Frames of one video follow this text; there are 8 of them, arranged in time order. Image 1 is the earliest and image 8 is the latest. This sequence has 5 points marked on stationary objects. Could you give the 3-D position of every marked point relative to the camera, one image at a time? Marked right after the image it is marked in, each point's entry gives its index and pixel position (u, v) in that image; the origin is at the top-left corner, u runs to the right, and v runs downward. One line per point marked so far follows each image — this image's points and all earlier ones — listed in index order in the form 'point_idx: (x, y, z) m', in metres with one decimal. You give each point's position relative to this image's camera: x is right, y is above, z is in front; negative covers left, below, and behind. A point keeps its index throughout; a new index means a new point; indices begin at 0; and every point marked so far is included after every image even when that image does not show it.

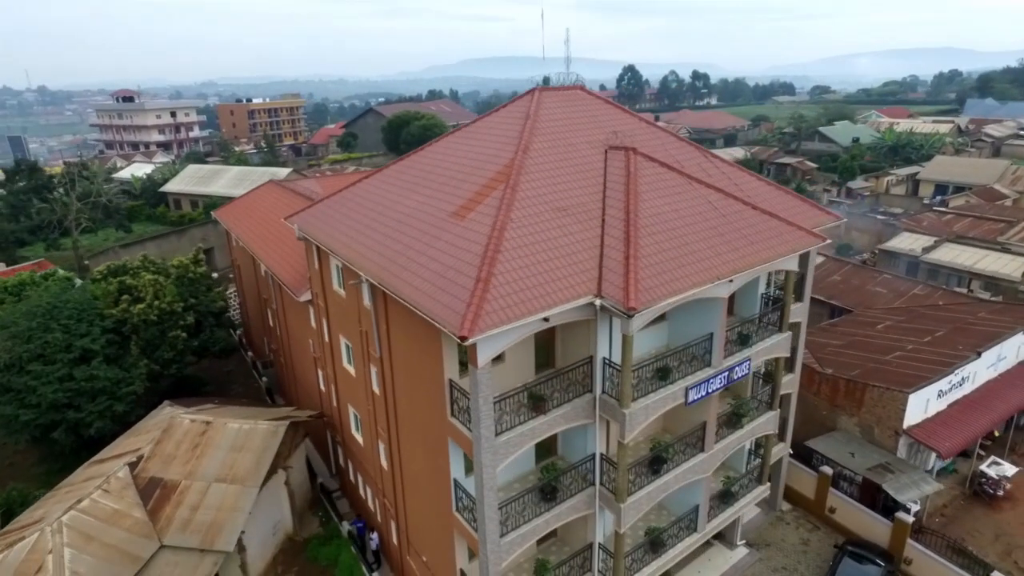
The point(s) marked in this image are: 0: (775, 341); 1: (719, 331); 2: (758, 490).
0: (+7.4, -1.5, +17.6) m
1: (+5.3, -1.1, +15.7) m
2: (+7.8, -6.4, +19.5) m
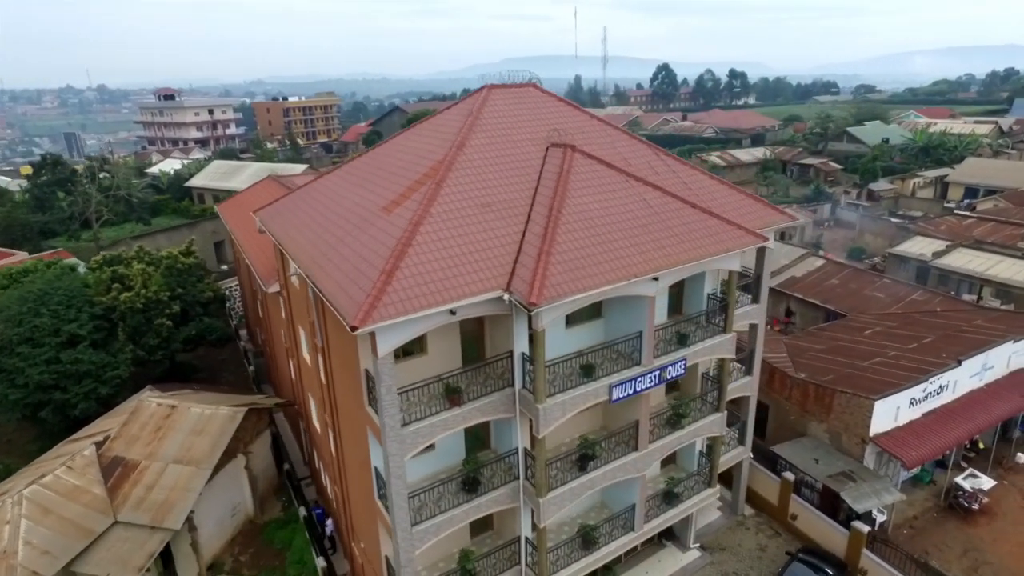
0: (+5.7, -1.5, +17.4) m
1: (+3.4, -1.1, +15.6) m
2: (+6.1, -6.4, +19.3) m
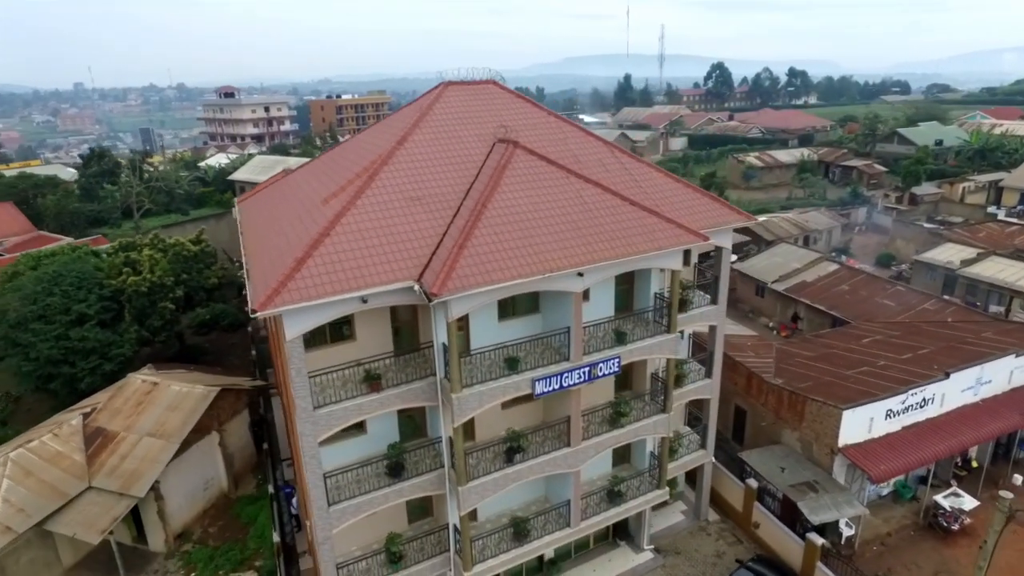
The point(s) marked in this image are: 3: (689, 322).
0: (+4.0, -1.5, +17.2) m
1: (+1.6, -1.0, +15.7) m
2: (+4.4, -6.4, +19.1) m
3: (+5.4, -1.1, +18.9) m
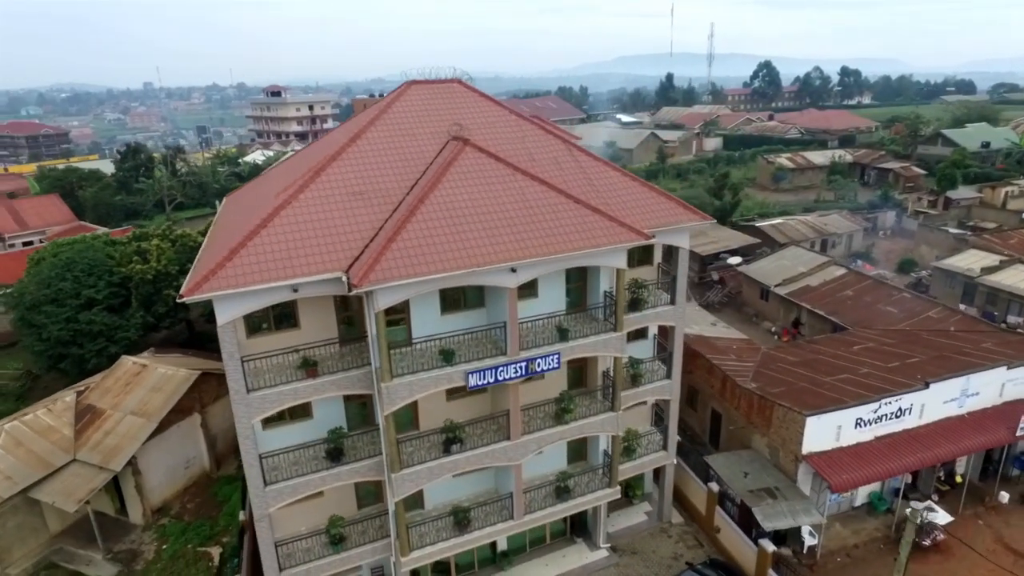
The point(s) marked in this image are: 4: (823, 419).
0: (+2.5, -1.4, +17.3) m
1: (0.0, -0.8, +15.9) m
2: (+2.9, -6.4, +19.1) m
3: (+4.0, -1.0, +18.8) m
4: (+10.1, -4.2, +19.9) m
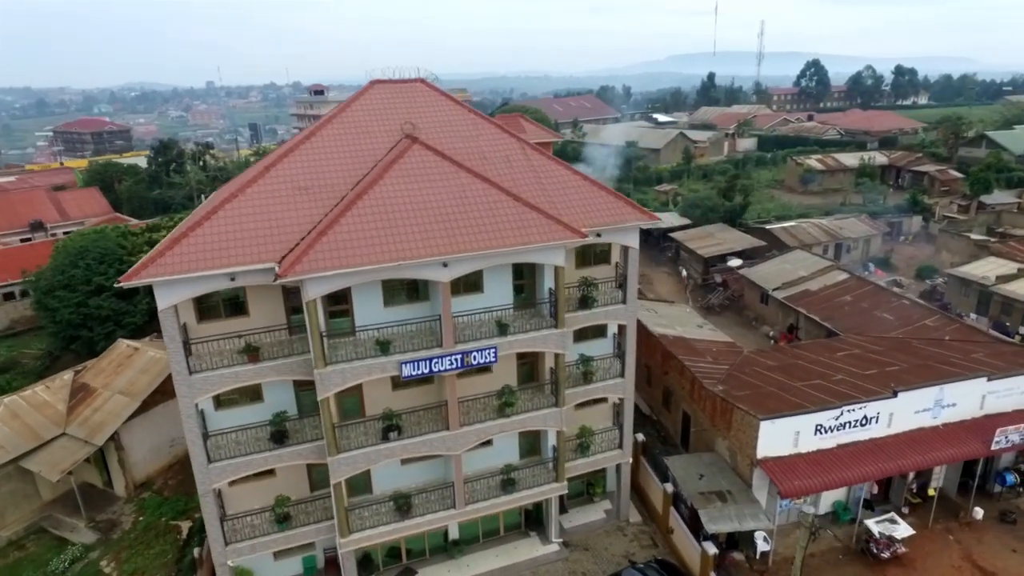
0: (+0.8, -1.3, +17.5) m
1: (-1.8, -0.7, +16.4) m
2: (+1.2, -6.3, +19.4) m
3: (+2.5, -1.0, +19.0) m
4: (+8.5, -4.3, +19.6) m
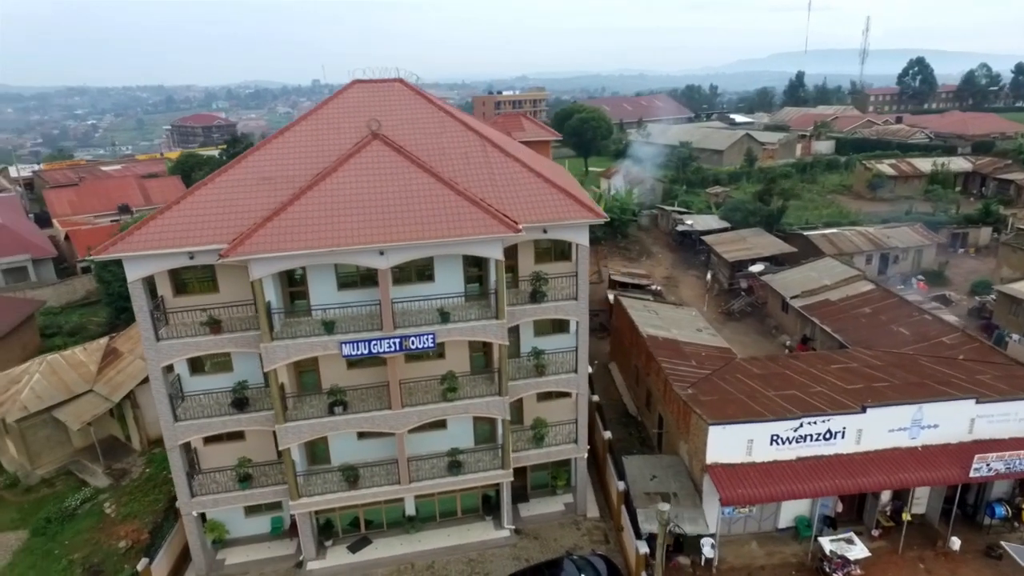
0: (-0.9, -1.1, +18.3) m
1: (-3.6, -0.3, +17.4) m
2: (-0.5, -6.0, +20.0) m
3: (+0.9, -0.8, +19.5) m
4: (+6.9, -4.5, +19.3) m
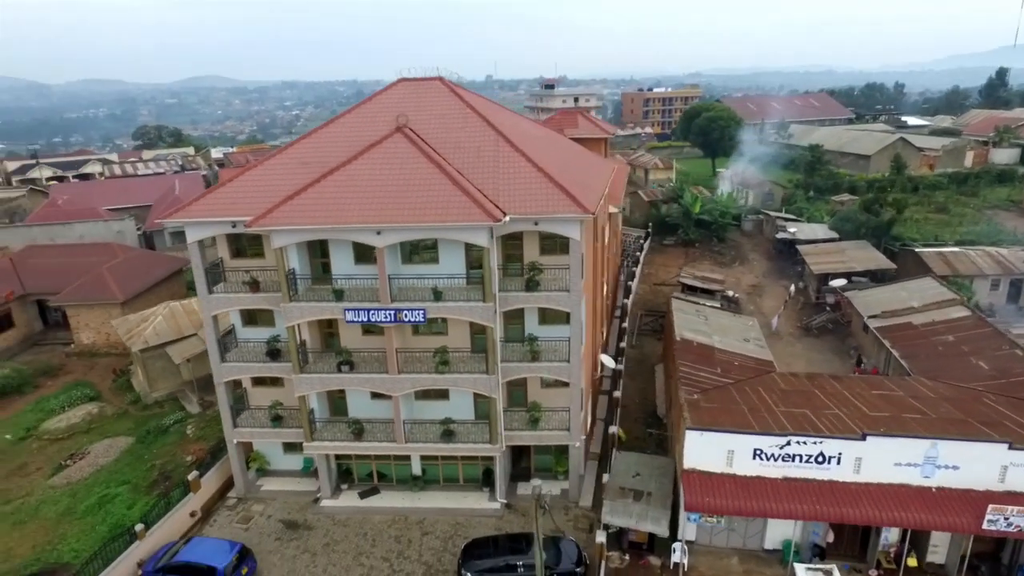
0: (-1.4, -0.6, +19.8) m
1: (-4.1, +0.5, +19.6) m
2: (-1.0, -5.5, +21.5) m
3: (+0.7, -0.5, +20.5) m
4: (+6.1, -4.6, +19.0) m
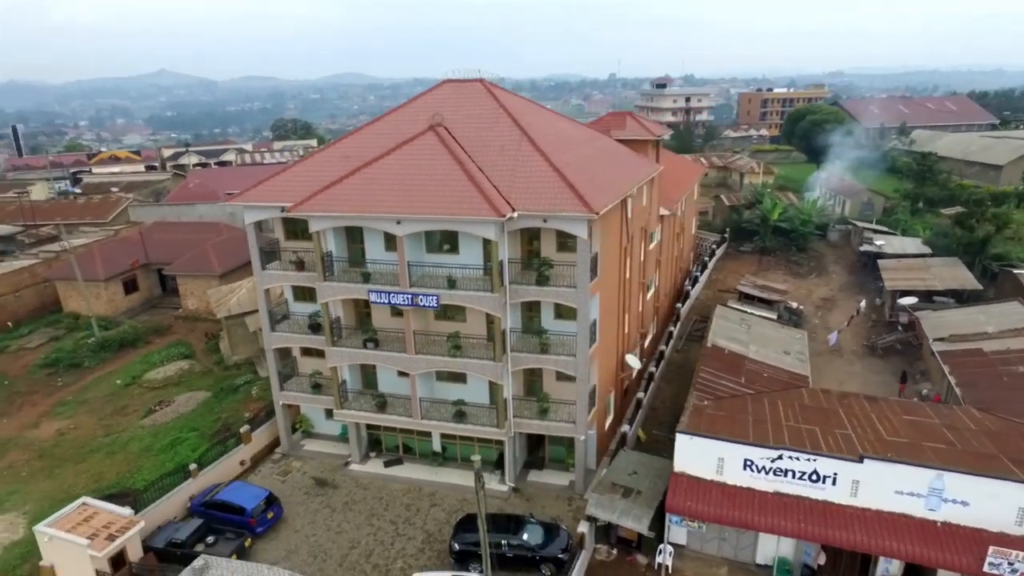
0: (-1.1, -0.2, +21.0) m
1: (-3.8, +1.0, +21.3) m
2: (-0.7, -5.2, +22.7) m
3: (+1.1, -0.3, +21.3) m
4: (+5.8, -4.8, +18.9) m
